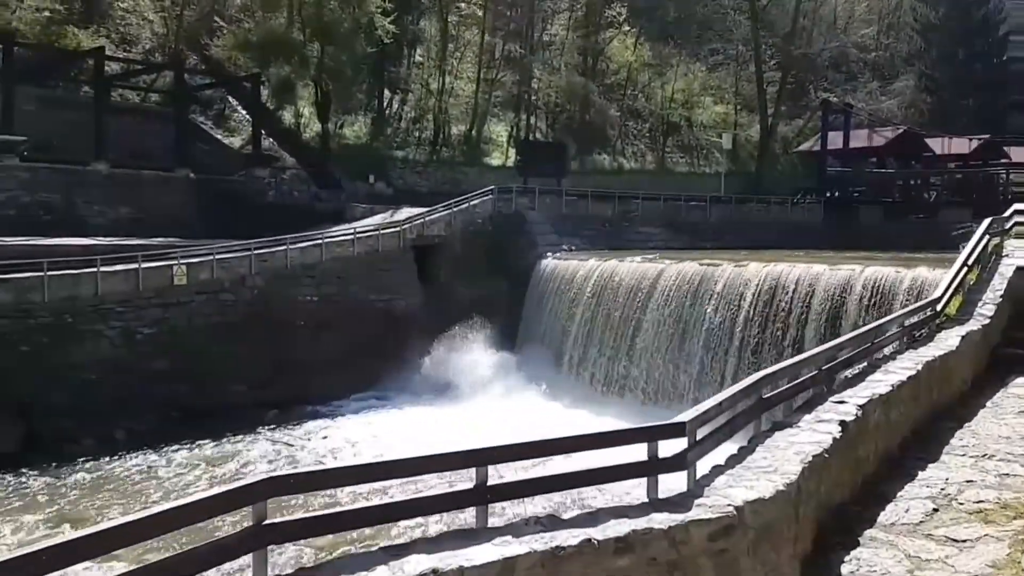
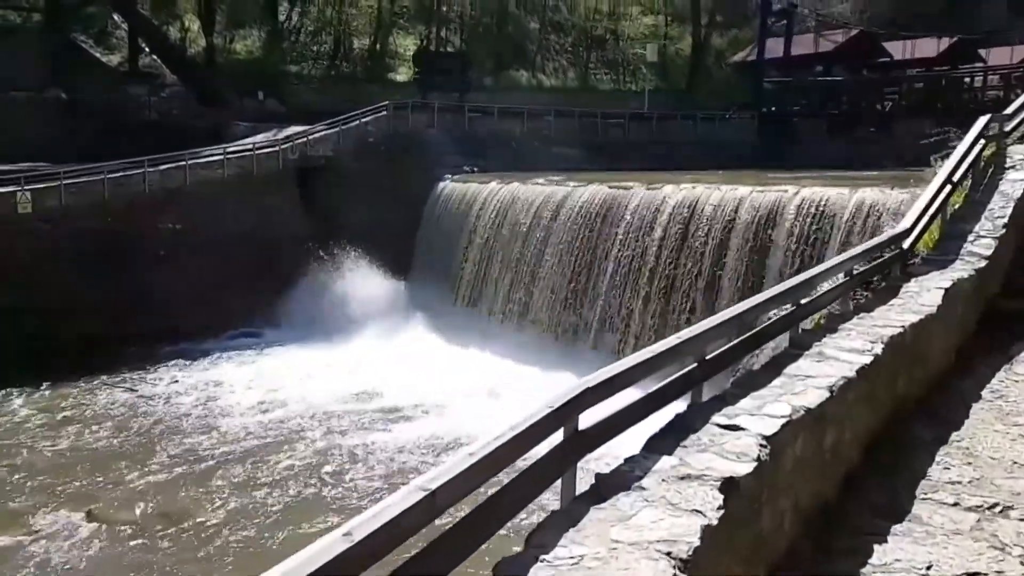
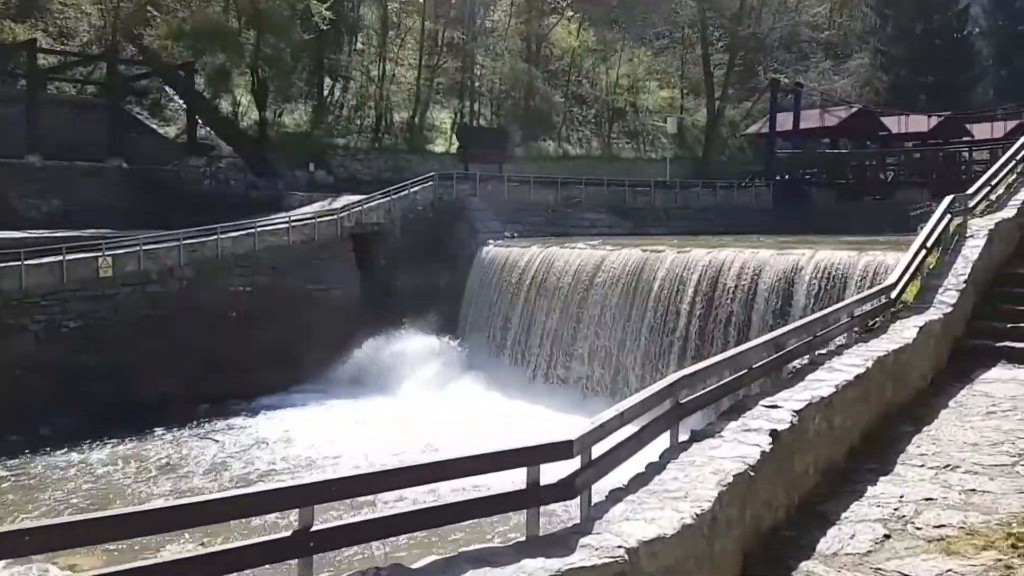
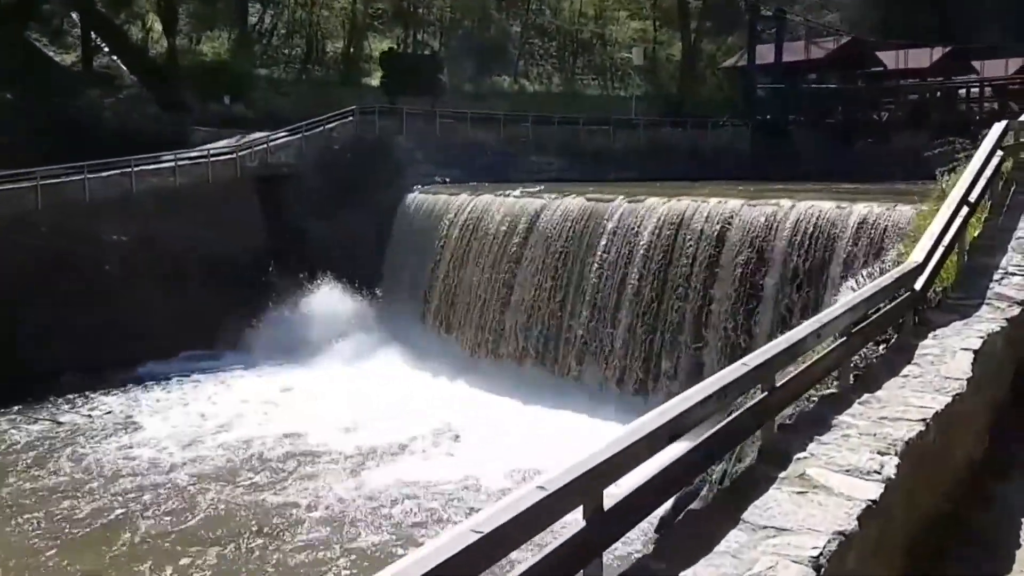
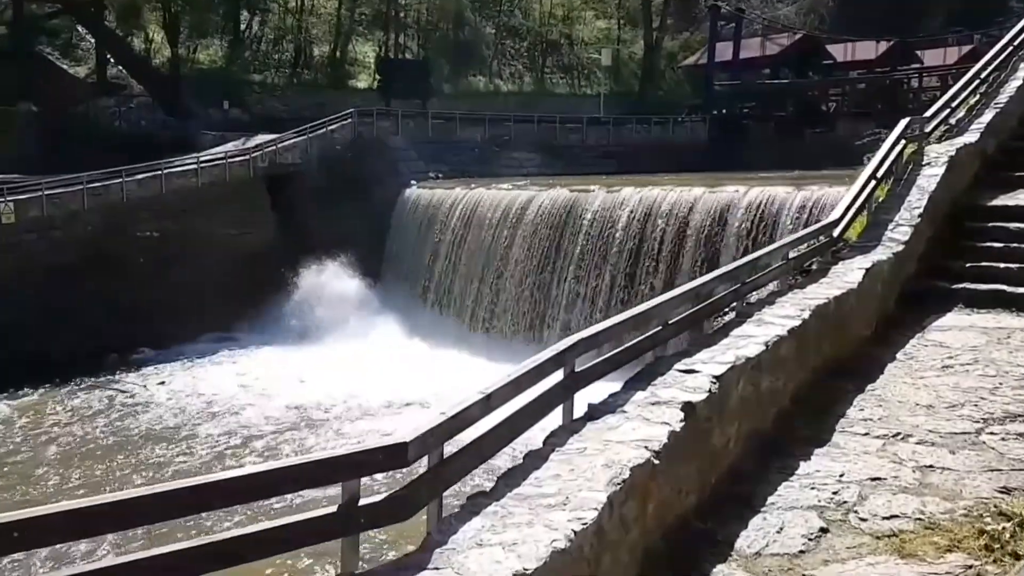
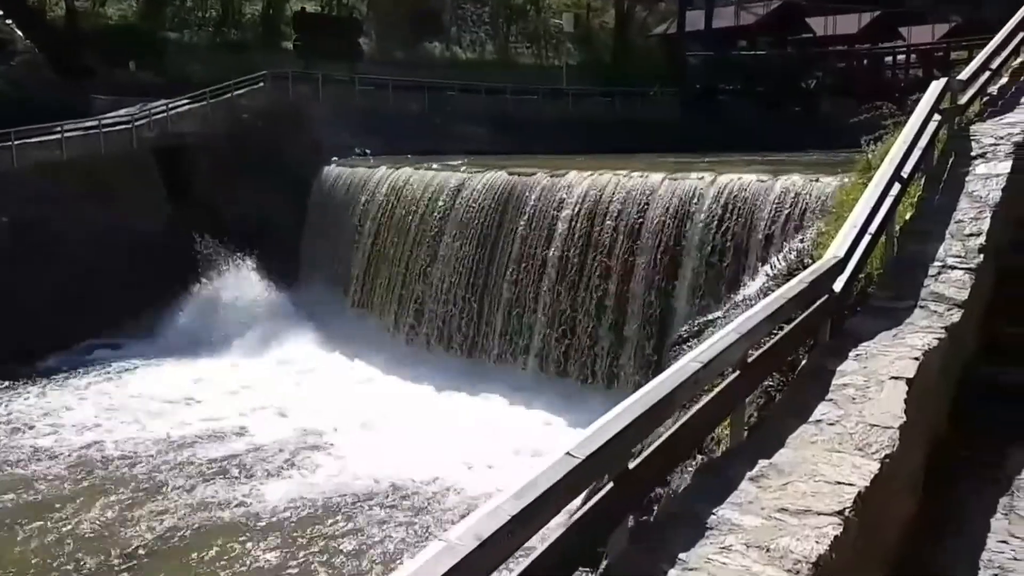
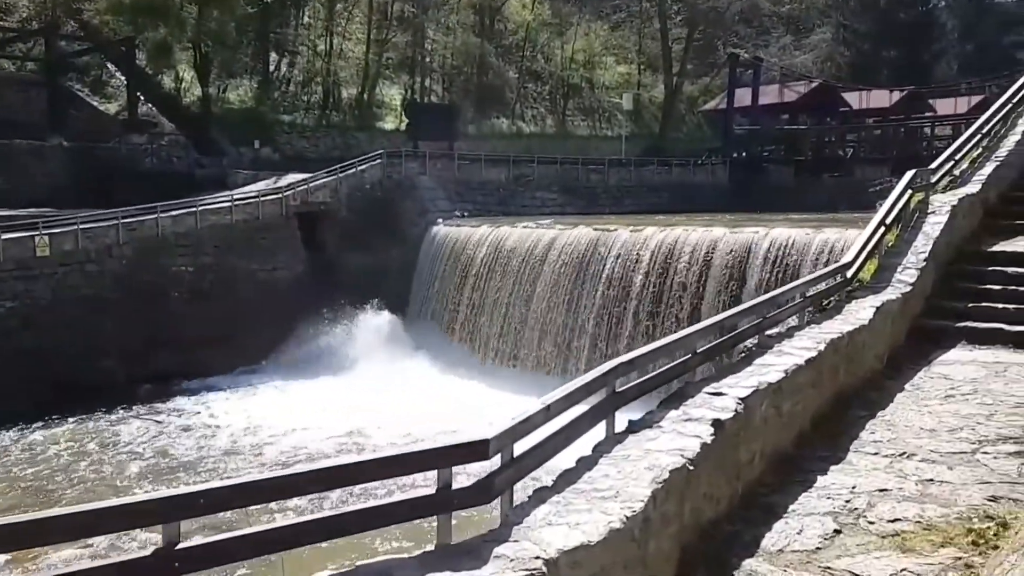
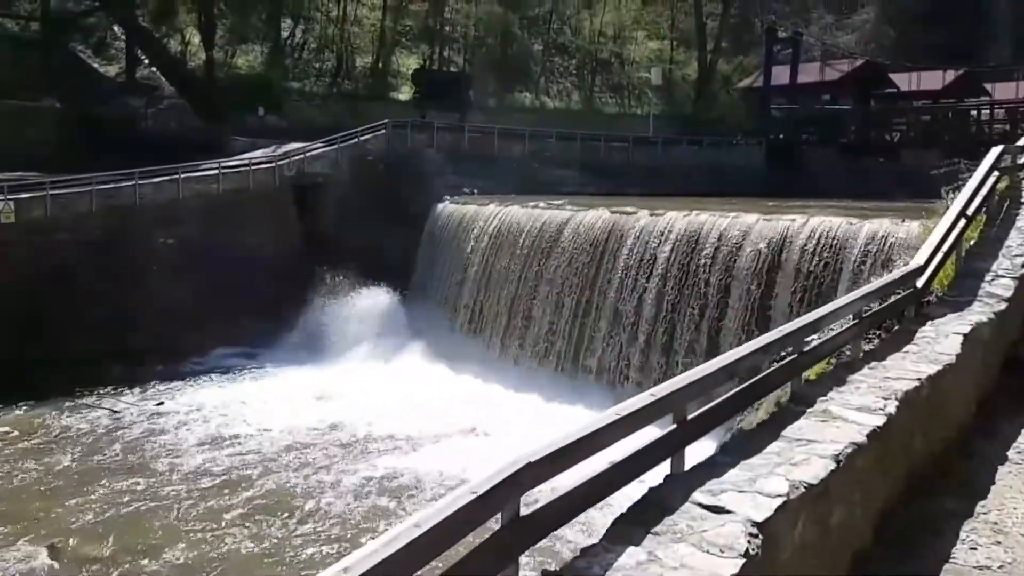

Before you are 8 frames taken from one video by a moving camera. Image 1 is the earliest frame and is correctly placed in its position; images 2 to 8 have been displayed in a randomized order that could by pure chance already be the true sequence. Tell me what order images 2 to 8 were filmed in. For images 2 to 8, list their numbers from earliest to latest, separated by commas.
3, 7, 5, 2, 8, 4, 6
